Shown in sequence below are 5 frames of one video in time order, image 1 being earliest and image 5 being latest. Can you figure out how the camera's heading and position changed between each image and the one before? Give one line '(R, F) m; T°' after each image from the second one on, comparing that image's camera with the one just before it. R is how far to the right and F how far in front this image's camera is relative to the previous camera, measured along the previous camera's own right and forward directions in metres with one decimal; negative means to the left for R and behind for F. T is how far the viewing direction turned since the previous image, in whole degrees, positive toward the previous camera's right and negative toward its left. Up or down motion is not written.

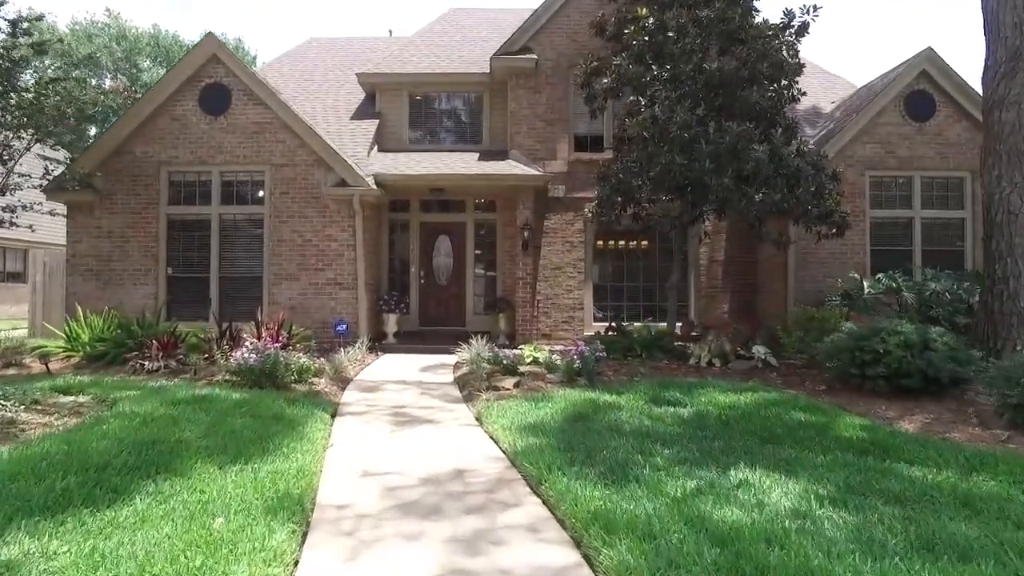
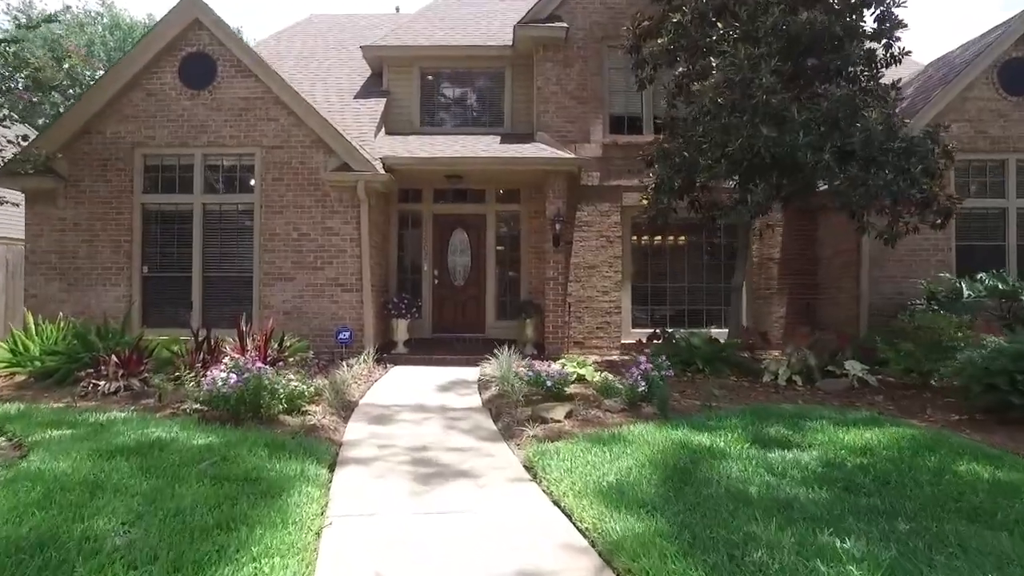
(-0.3, +1.8) m; 0°
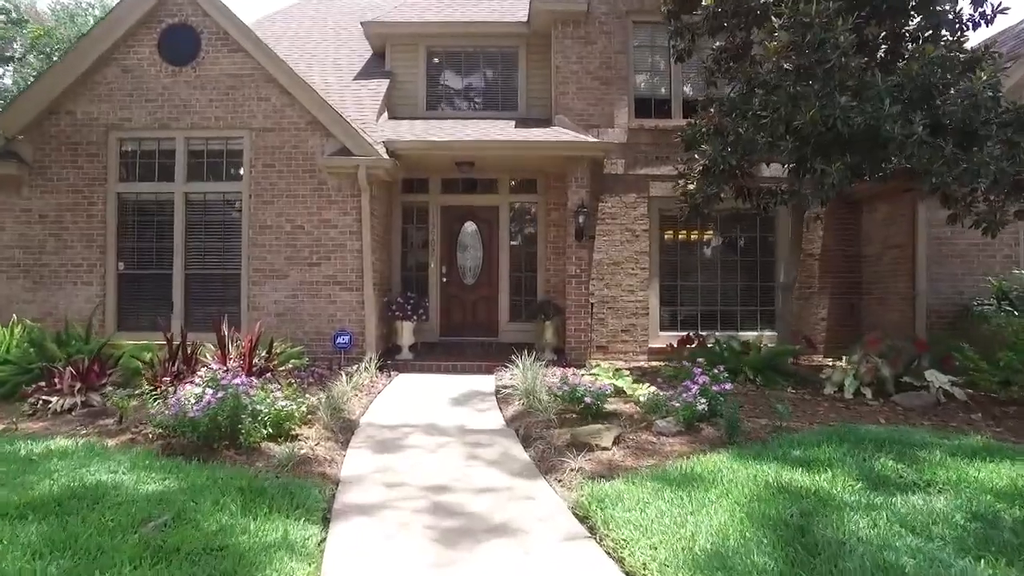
(-0.2, +1.2) m; 0°
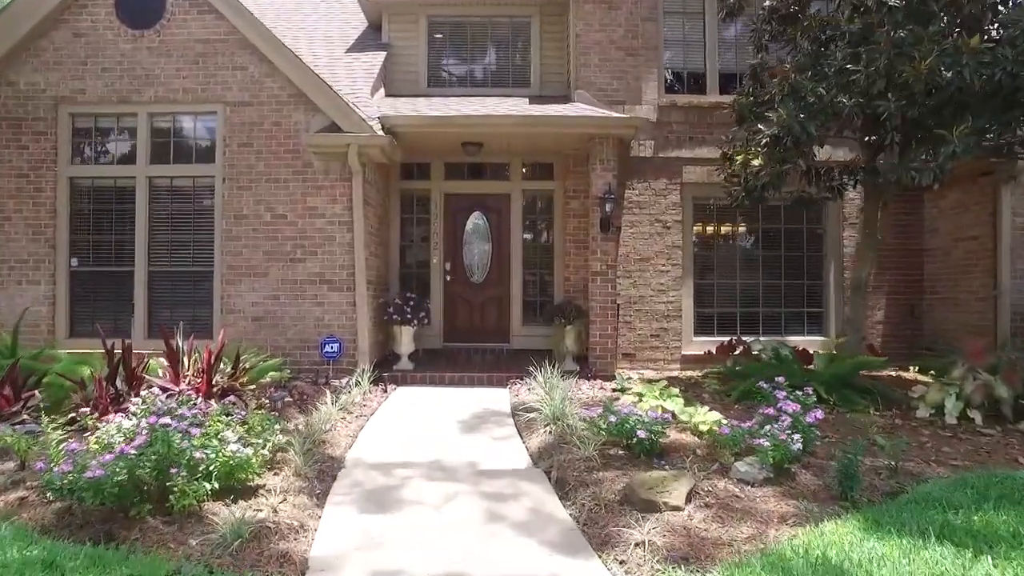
(-0.1, +1.4) m; 0°
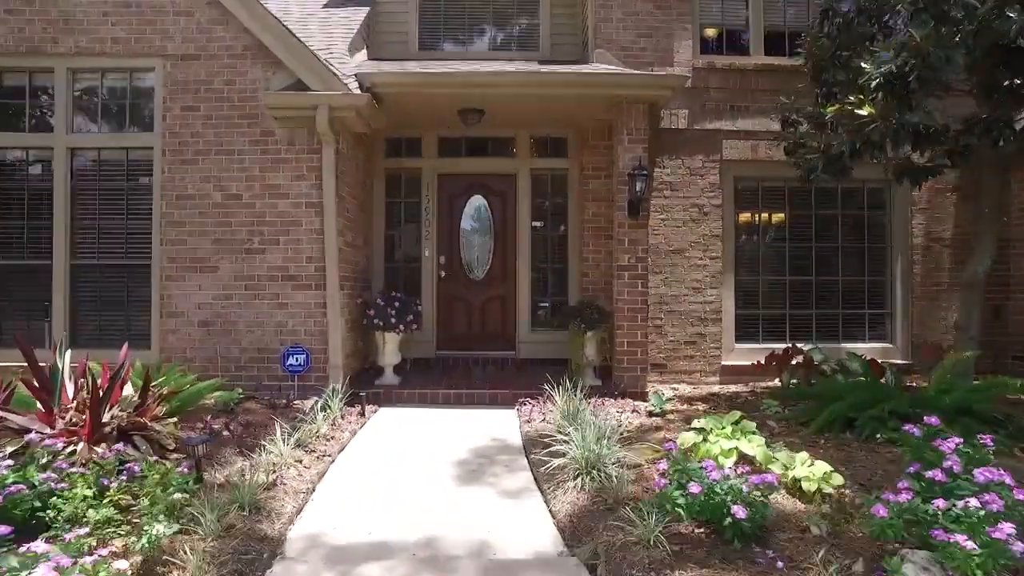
(-0.1, +1.7) m; 0°
